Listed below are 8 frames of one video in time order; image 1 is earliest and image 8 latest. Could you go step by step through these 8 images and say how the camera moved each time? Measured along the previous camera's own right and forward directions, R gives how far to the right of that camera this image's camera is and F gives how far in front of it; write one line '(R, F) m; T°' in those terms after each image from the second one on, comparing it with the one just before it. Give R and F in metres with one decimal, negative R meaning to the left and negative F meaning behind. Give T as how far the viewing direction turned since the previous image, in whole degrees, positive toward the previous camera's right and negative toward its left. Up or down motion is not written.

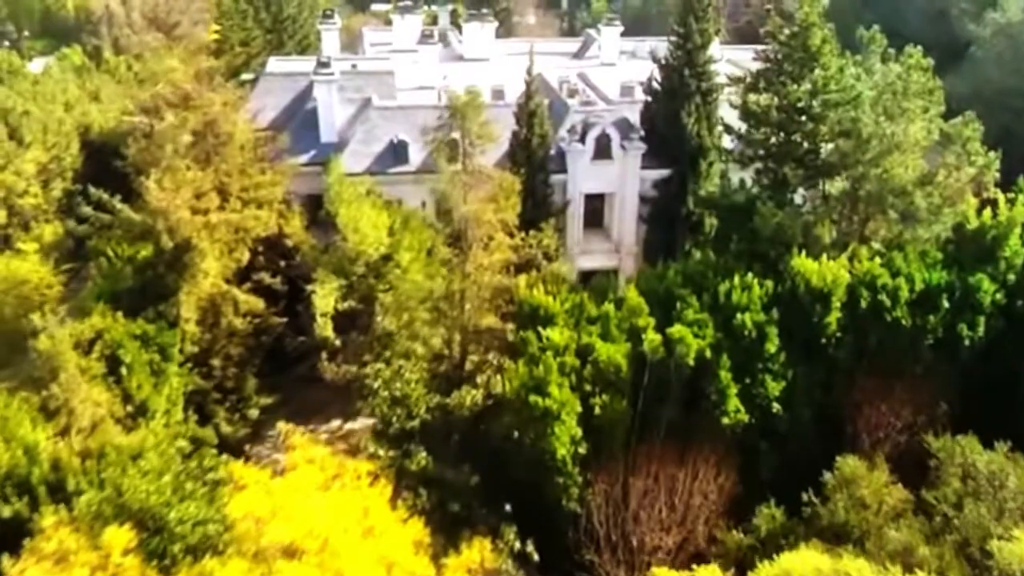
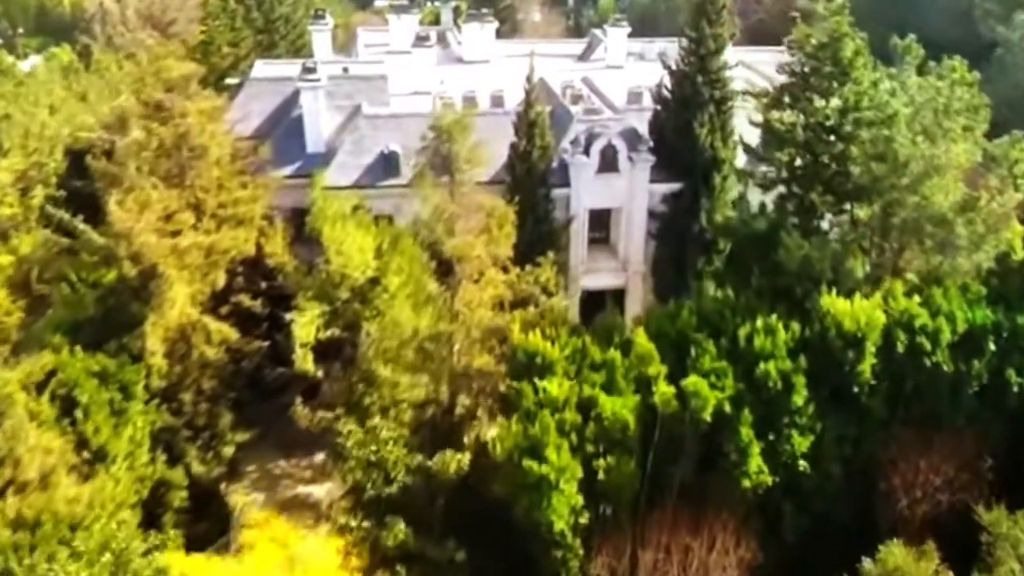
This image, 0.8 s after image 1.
(+0.3, +3.0) m; 0°
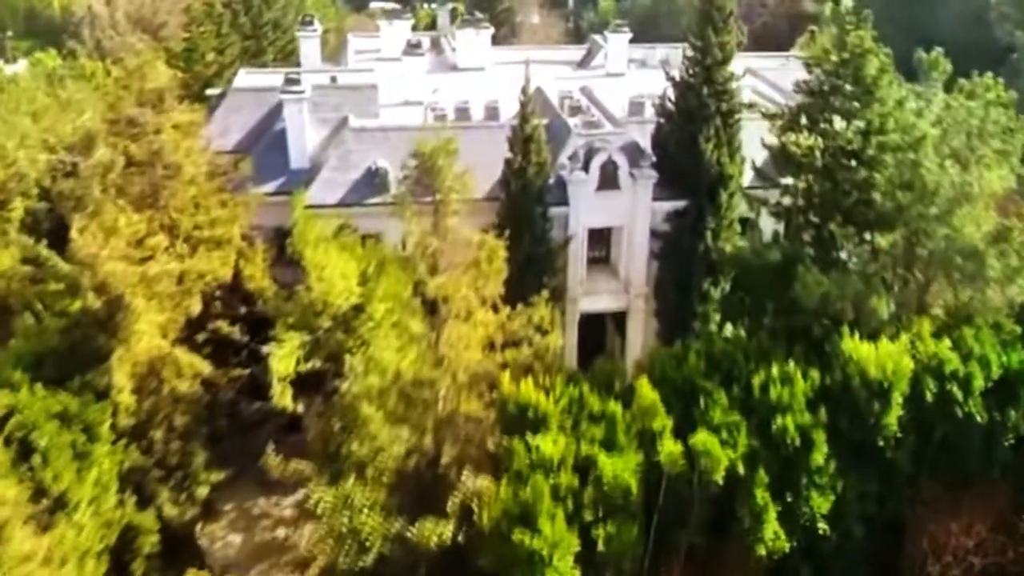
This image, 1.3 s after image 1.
(+0.2, +2.3) m; 0°
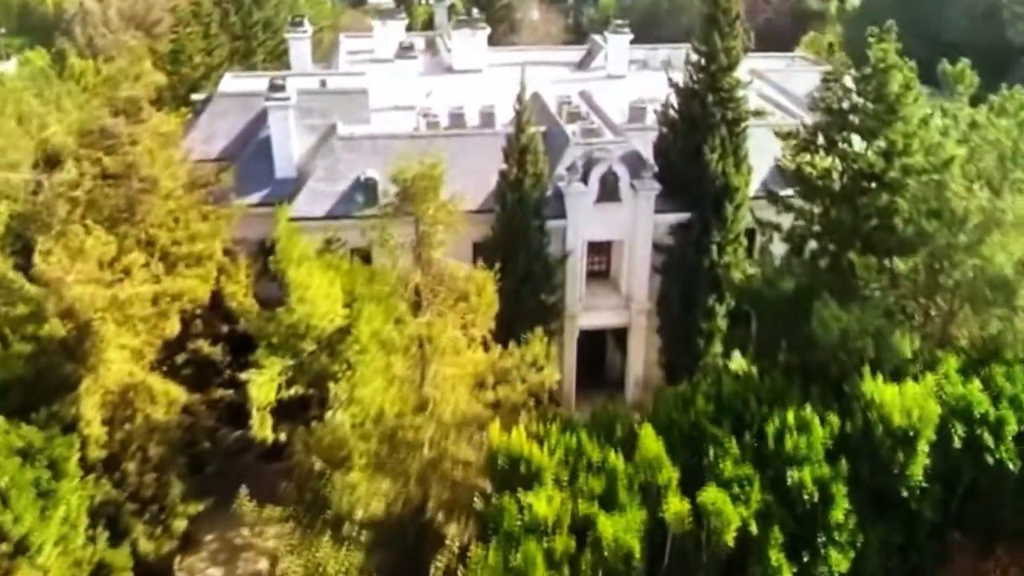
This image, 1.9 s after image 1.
(+0.2, +1.9) m; 0°
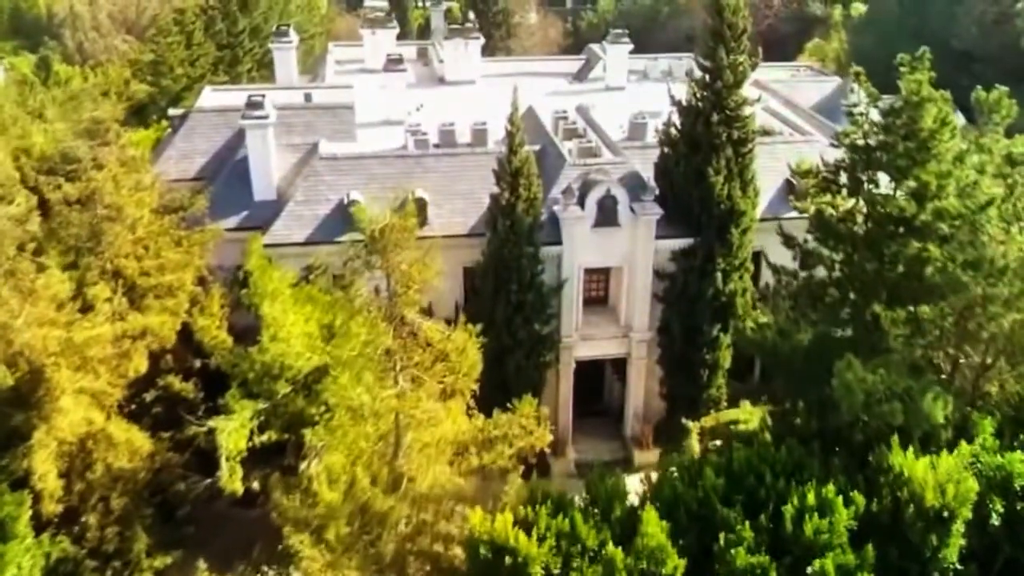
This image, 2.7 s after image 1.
(+0.3, +2.3) m; 0°
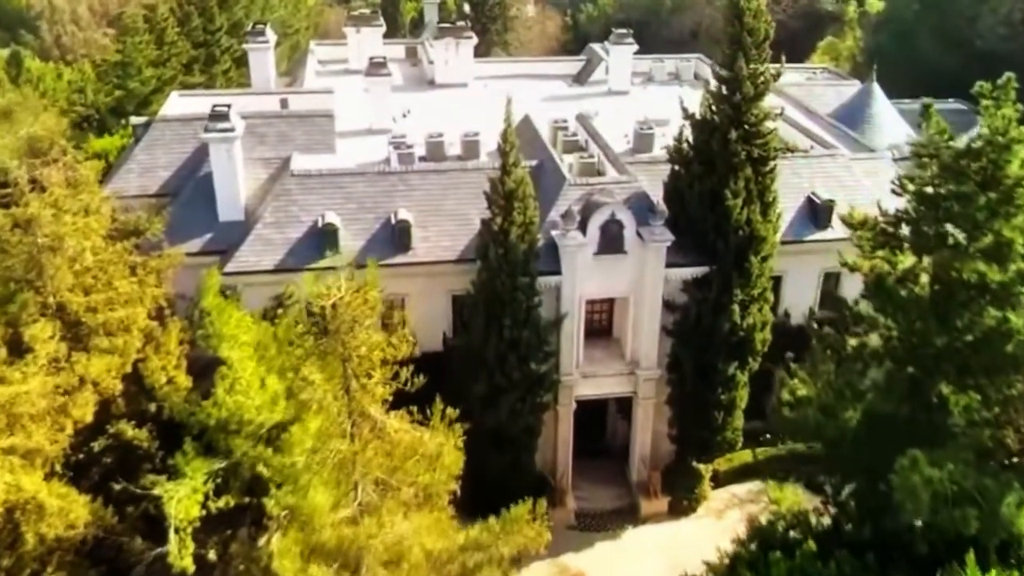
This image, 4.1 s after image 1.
(+0.1, +3.7) m; 0°
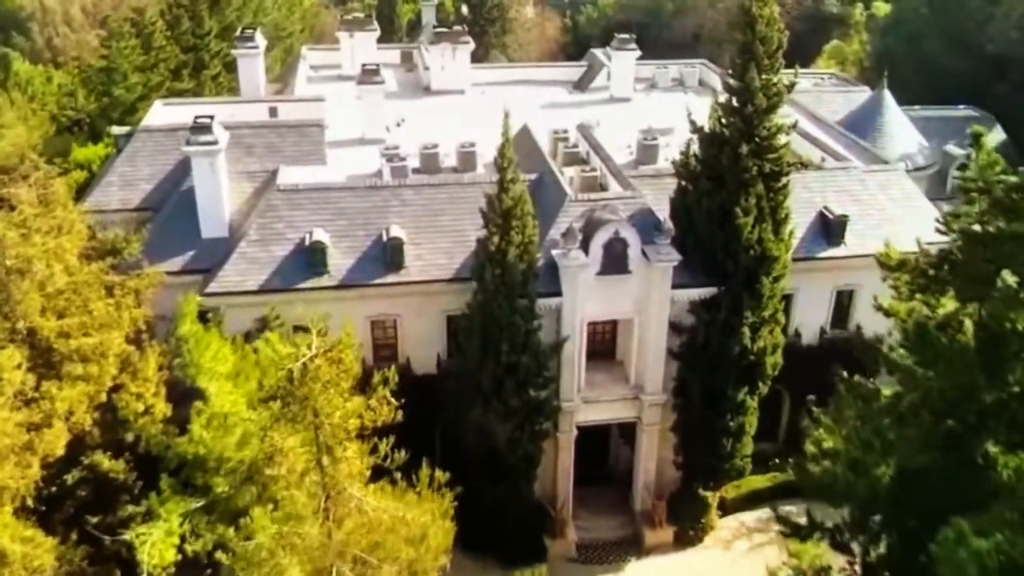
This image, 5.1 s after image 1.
(+0.1, +1.7) m; 0°
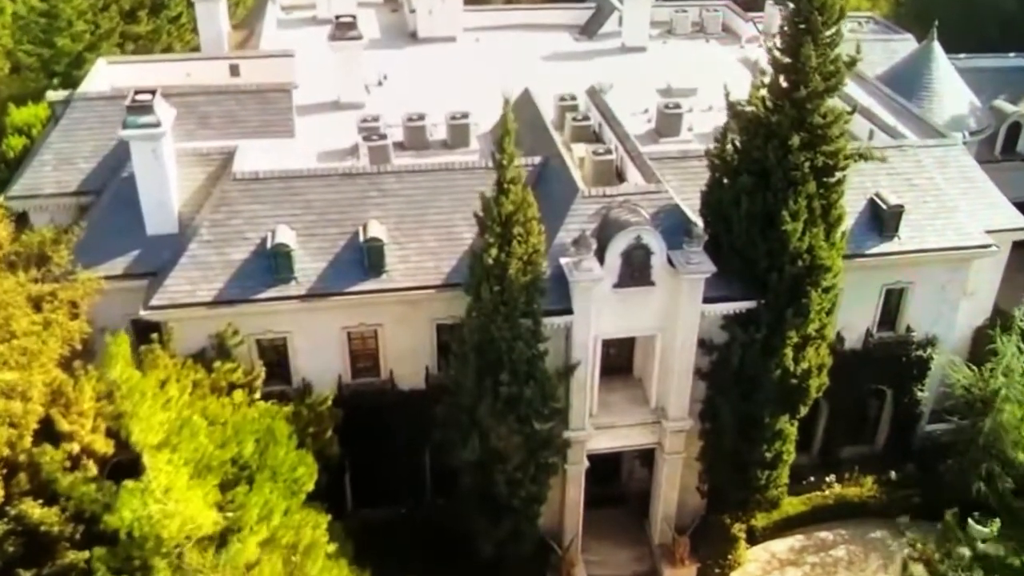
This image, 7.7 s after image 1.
(-0.2, +4.9) m; 0°
